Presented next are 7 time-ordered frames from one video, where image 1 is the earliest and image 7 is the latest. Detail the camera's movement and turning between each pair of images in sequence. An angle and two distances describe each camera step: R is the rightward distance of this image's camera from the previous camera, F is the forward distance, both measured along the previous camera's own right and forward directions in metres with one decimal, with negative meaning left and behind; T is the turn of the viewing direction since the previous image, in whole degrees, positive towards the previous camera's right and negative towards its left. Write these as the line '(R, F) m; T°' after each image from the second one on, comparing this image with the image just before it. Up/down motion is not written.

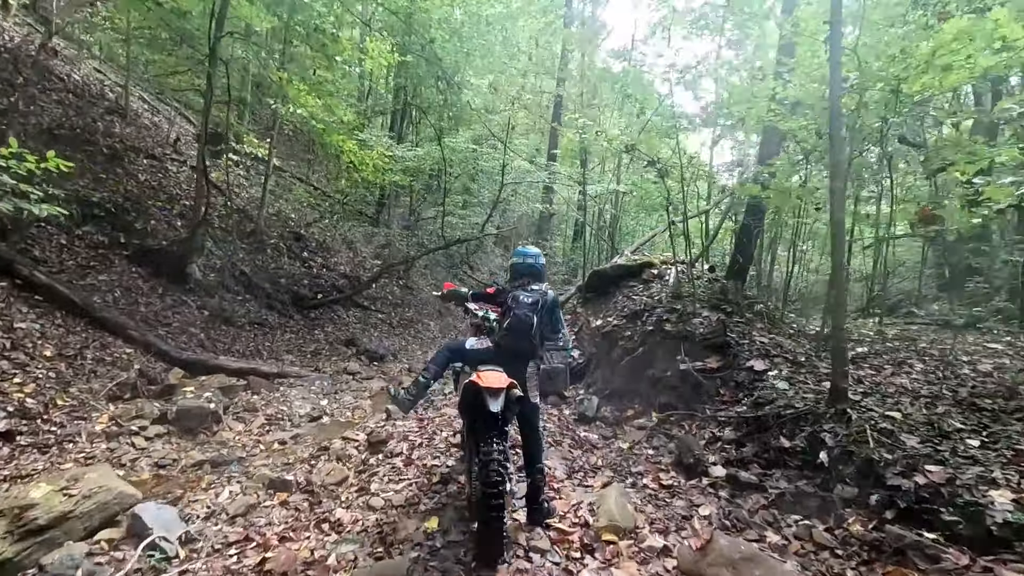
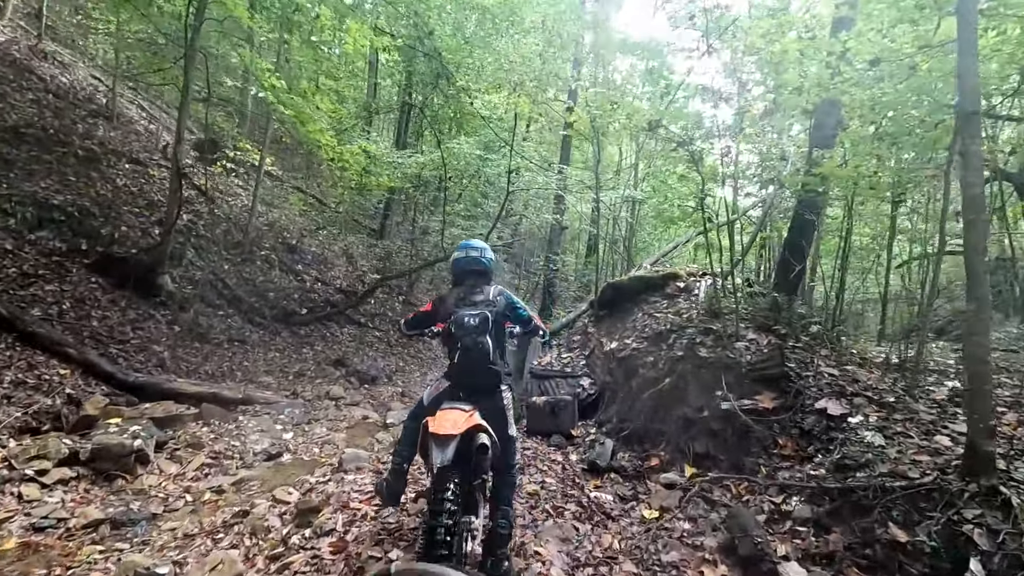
(+0.2, +1.2) m; -1°
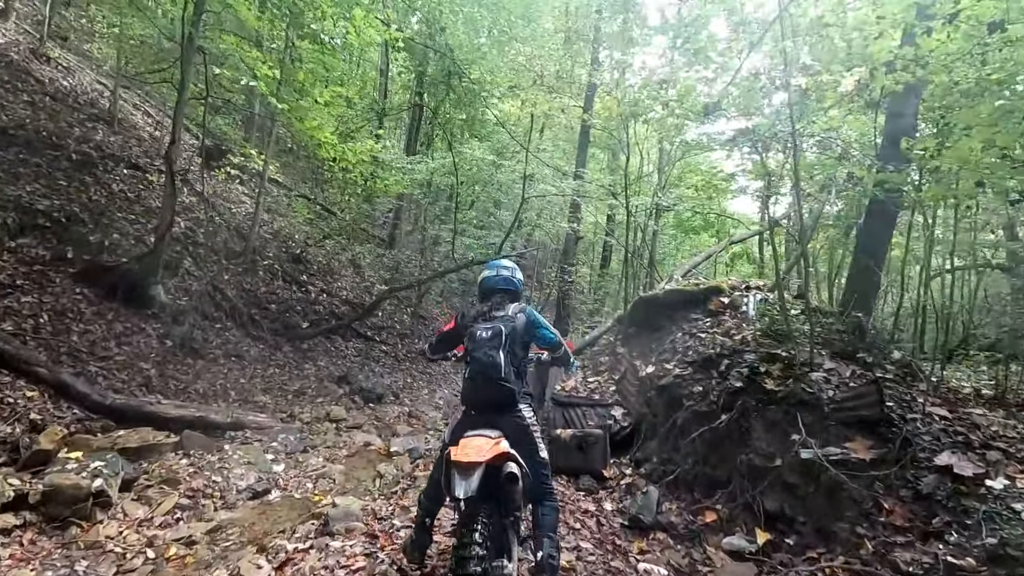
(-0.1, +0.8) m; -1°
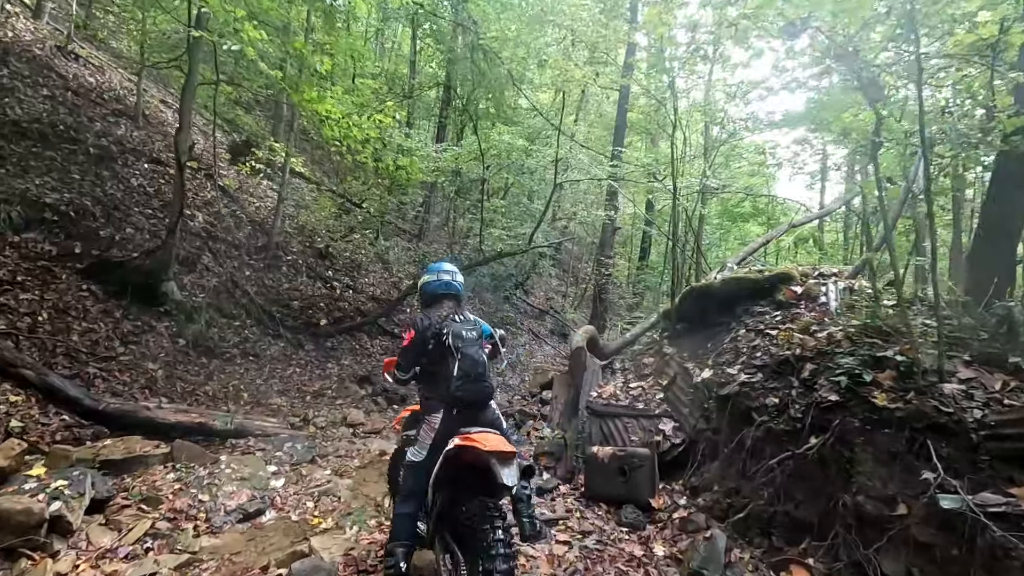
(+0.1, +0.9) m; -4°
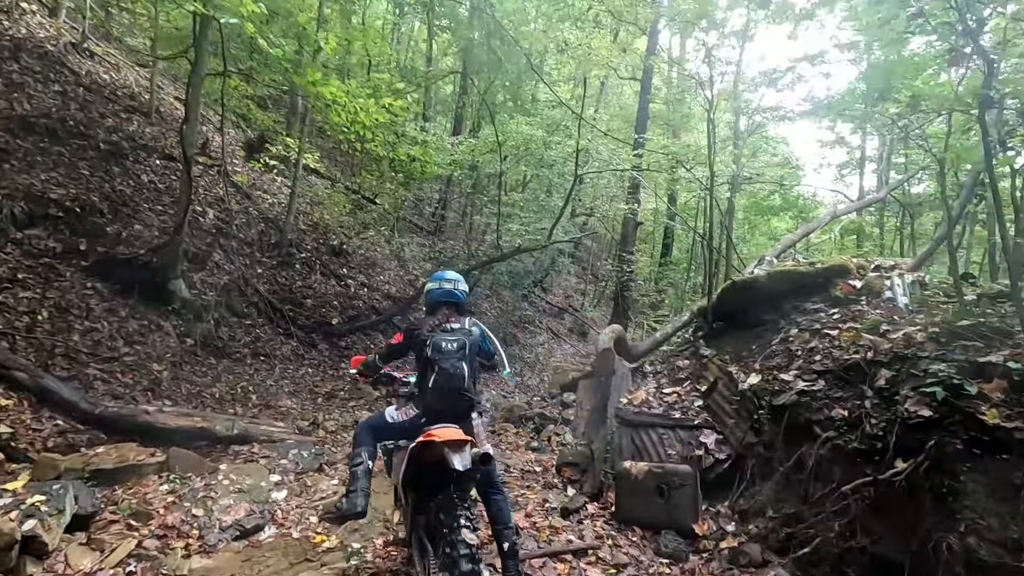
(0.0, +0.5) m; -2°
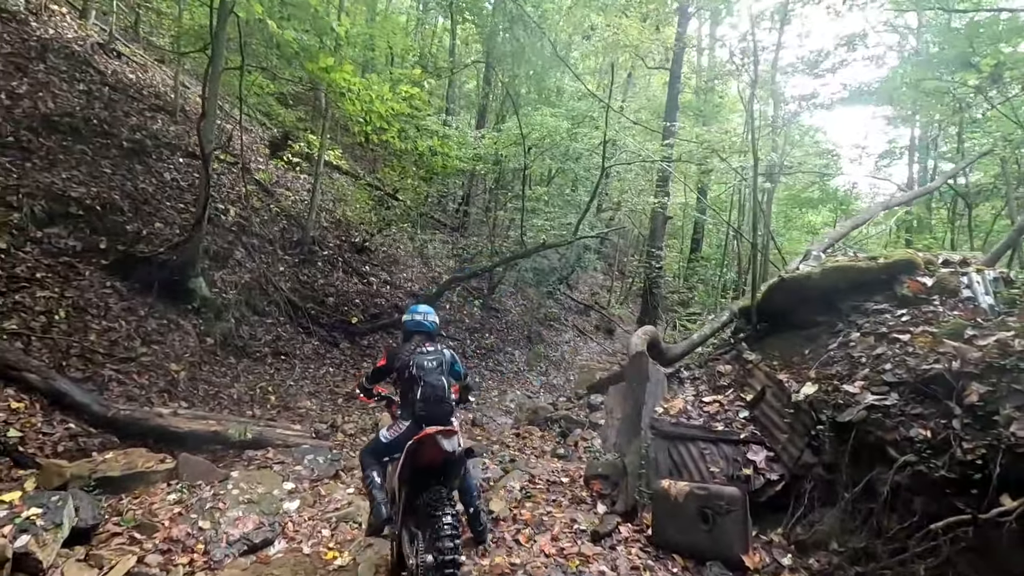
(0.0, +0.4) m; -3°
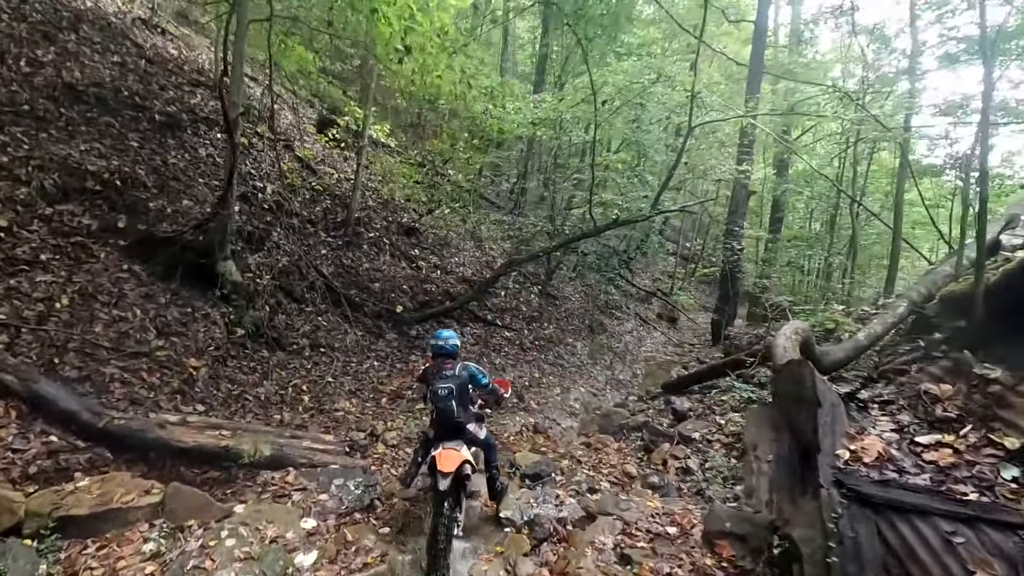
(-0.3, +1.4) m; -6°
